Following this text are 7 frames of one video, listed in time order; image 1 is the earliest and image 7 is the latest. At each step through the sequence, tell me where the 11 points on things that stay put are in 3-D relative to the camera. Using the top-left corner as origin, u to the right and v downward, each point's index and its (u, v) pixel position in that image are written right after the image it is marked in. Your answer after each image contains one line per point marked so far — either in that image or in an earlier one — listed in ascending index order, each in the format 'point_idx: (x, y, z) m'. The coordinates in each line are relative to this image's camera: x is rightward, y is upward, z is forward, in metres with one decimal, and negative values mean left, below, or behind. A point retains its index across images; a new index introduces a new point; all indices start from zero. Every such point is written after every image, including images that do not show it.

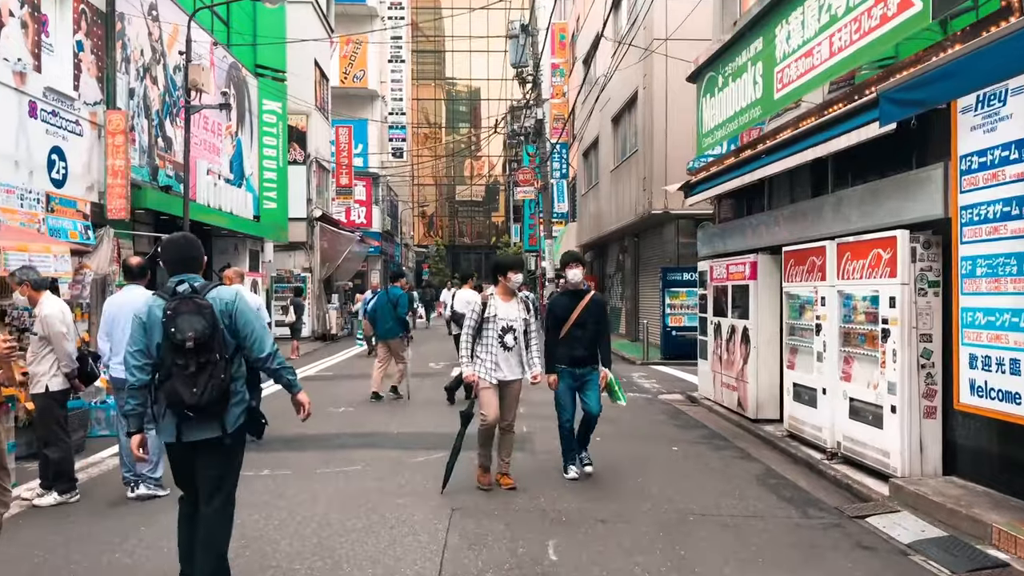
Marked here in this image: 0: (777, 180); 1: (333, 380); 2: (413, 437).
0: (+3.2, +1.3, +10.3) m
1: (-3.0, -1.6, +14.5) m
2: (-1.0, -1.5, +8.8) m
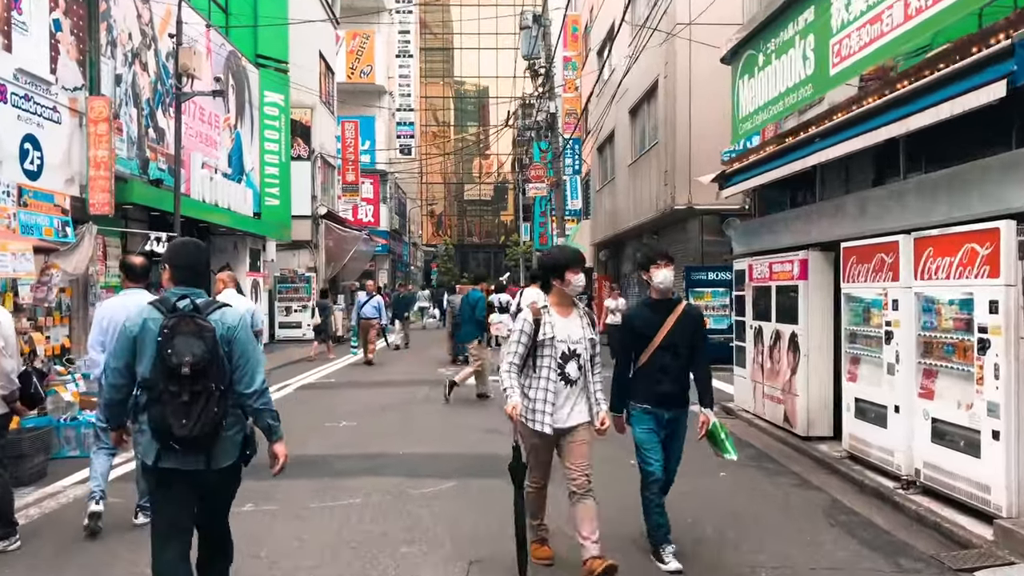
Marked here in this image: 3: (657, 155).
0: (+3.4, +1.3, +9.2) m
1: (-2.7, -1.6, +13.5) m
2: (-0.8, -1.5, +7.7) m
3: (+3.3, +3.0, +19.4) m
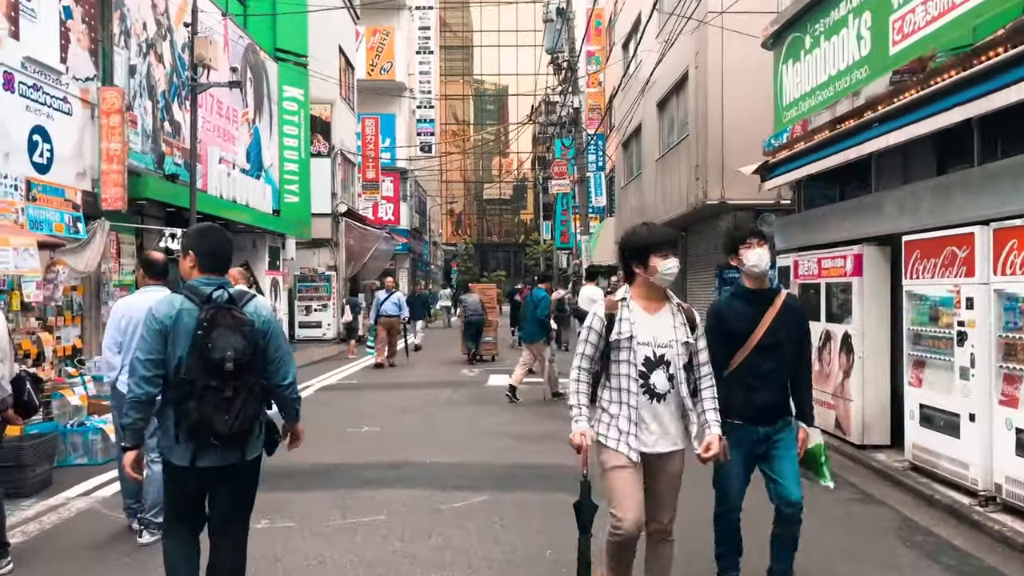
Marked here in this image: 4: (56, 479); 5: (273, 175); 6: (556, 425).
0: (+3.7, +1.3, +8.6) m
1: (-2.3, -1.5, +13.0) m
2: (-0.5, -1.5, +7.2) m
3: (+3.8, +3.0, +18.8) m
4: (-3.8, -1.6, +7.1) m
5: (-5.5, +2.6, +19.7) m
6: (+0.5, -1.6, +9.8) m
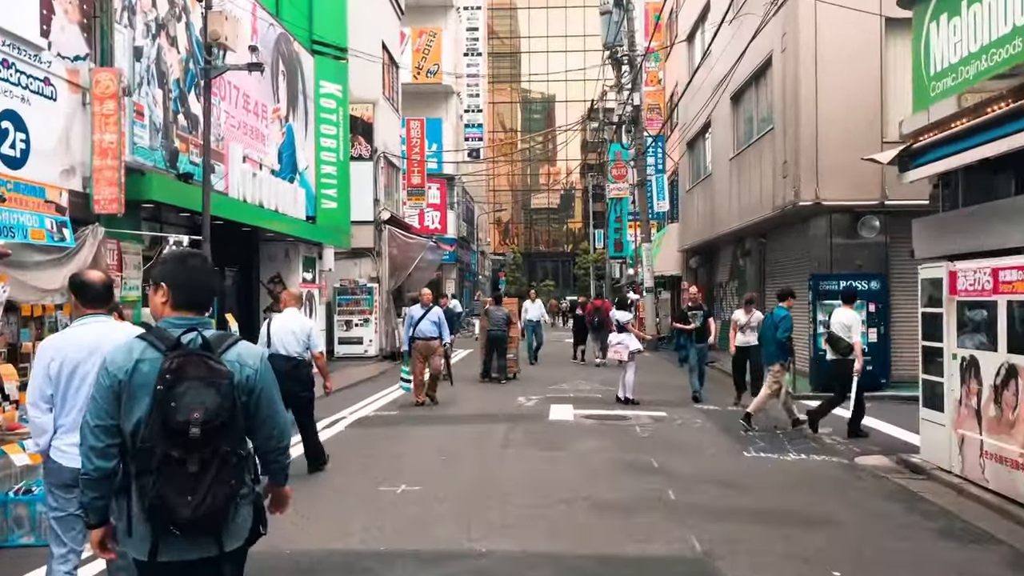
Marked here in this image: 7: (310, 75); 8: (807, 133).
0: (+4.3, +1.2, +6.4) m
1: (-1.5, -1.8, +11.1) m
2: (0.0, -1.7, +5.2) m
3: (+5.0, +2.8, +16.6) m
4: (-3.2, -1.7, +5.3) m
5: (-4.2, +2.3, +18.0) m
6: (+1.1, -1.7, +7.7) m
7: (-4.3, +4.5, +18.4) m
8: (+5.1, +2.7, +14.9) m
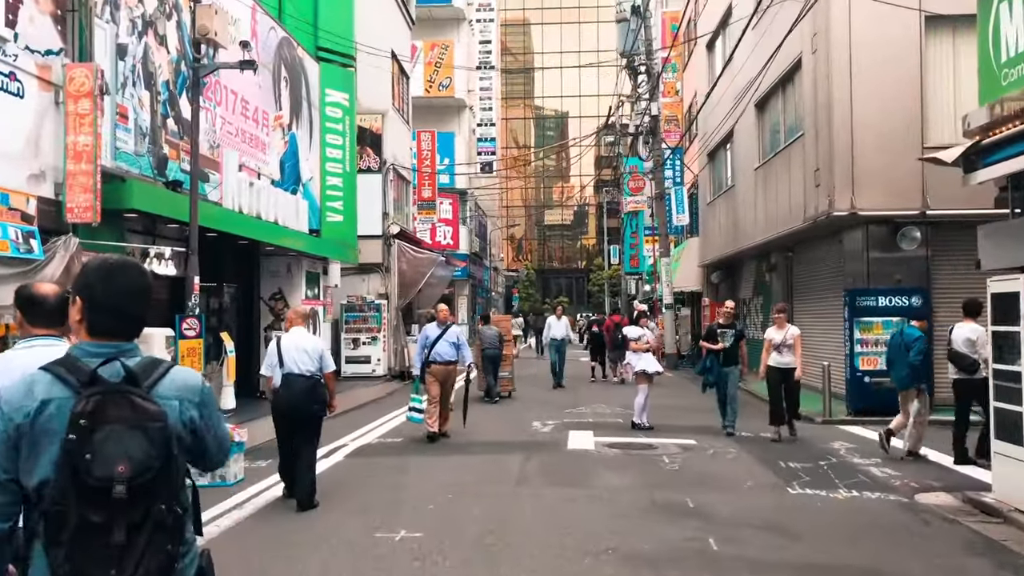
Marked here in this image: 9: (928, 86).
0: (+4.4, +1.1, +5.4) m
1: (-1.3, -1.9, +10.1) m
2: (+0.1, -1.7, +4.2) m
3: (+5.2, +2.5, +15.6) m
4: (-3.1, -1.8, +4.3) m
5: (-4.0, +2.0, +17.2) m
6: (+1.3, -1.8, +6.7) m
7: (-4.0, +4.2, +17.6) m
8: (+5.3, +2.4, +13.9) m
9: (+6.7, +3.3, +14.0) m
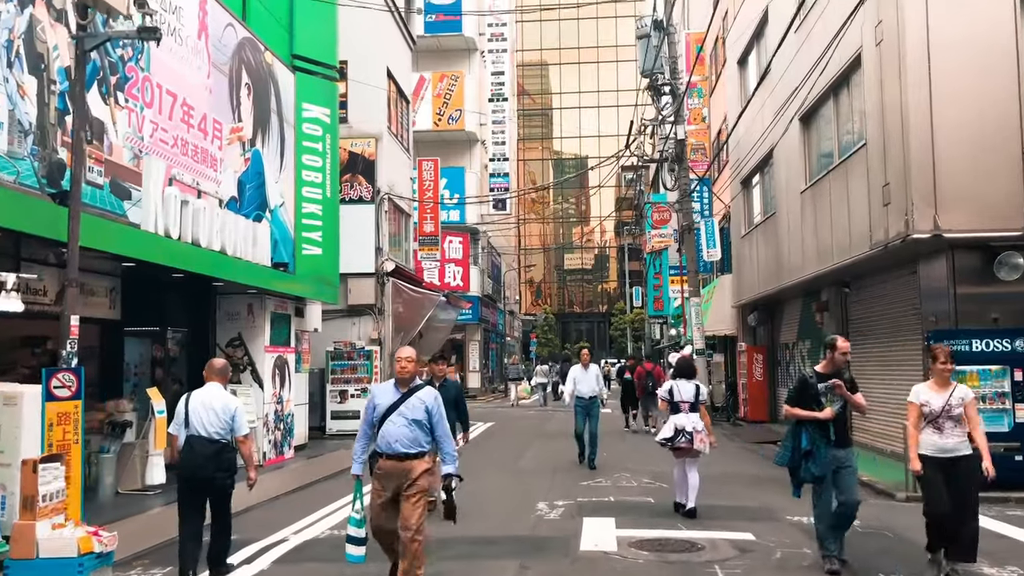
0: (+4.2, +1.0, +2.7) m
1: (-1.4, -2.3, +7.4) m
2: (-0.1, -1.8, +1.5) m
3: (+5.3, +1.9, +12.9) m
4: (-3.3, -1.9, +1.7) m
5: (-3.9, +1.2, +14.7) m
6: (+1.1, -2.0, +3.9) m
7: (-3.9, +3.4, +15.2) m
8: (+5.3, +1.9, +11.3) m
9: (+6.7, +2.7, +11.3) m
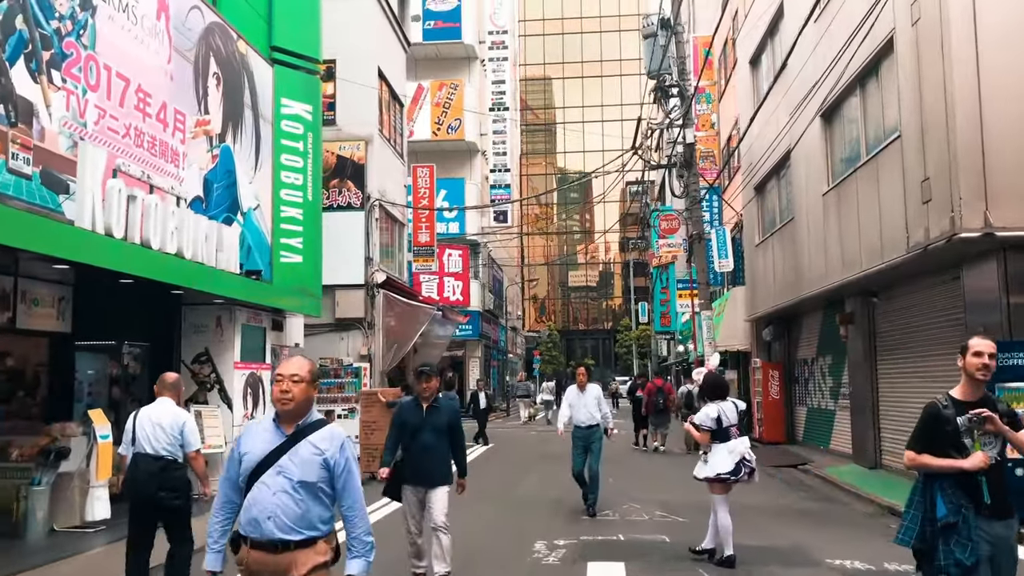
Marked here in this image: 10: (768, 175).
0: (+4.1, +1.1, +1.4) m
1: (-1.5, -2.3, +6.0) m
2: (-0.2, -1.7, +0.1) m
3: (+5.2, +1.8, +11.6) m
4: (-3.5, -1.8, +0.3) m
5: (-3.9, +1.0, +13.4) m
6: (+1.0, -2.0, +2.6) m
7: (-4.0, +3.2, +14.0) m
8: (+5.2, +1.8, +10.0) m
9: (+6.6, +2.7, +10.0) m
10: (+5.8, +2.6, +19.8) m
